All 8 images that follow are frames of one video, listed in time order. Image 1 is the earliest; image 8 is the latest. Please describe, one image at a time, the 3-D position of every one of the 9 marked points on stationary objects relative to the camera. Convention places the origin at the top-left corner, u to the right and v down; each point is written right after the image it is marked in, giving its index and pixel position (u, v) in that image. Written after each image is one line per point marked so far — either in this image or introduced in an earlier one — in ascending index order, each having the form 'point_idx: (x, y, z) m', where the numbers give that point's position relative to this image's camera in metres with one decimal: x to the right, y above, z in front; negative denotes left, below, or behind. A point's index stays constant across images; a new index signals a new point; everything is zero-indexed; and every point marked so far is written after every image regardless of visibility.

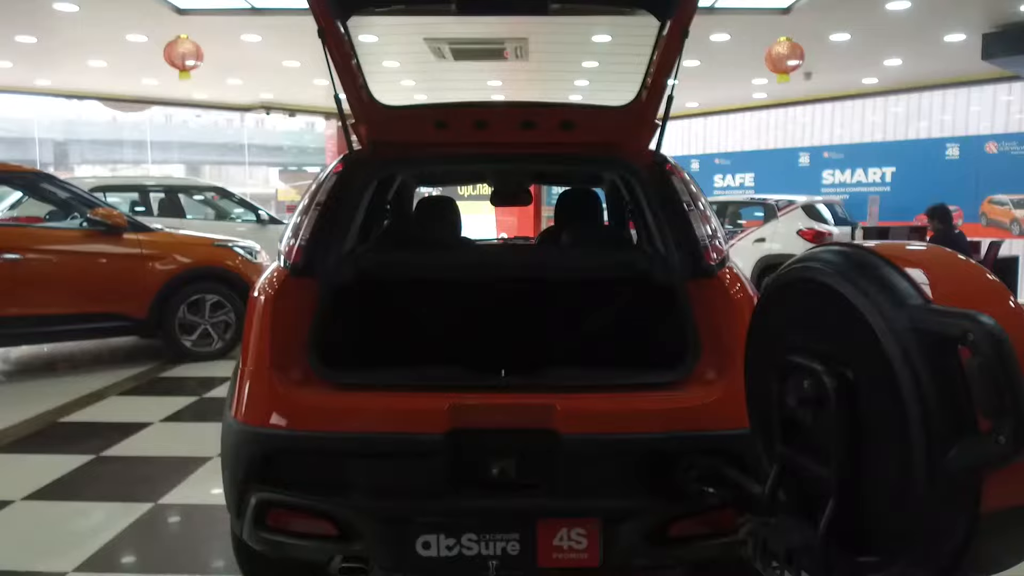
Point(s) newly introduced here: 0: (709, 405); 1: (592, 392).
0: (+0.6, -0.4, +2.3) m
1: (+0.3, -0.3, +2.4) m
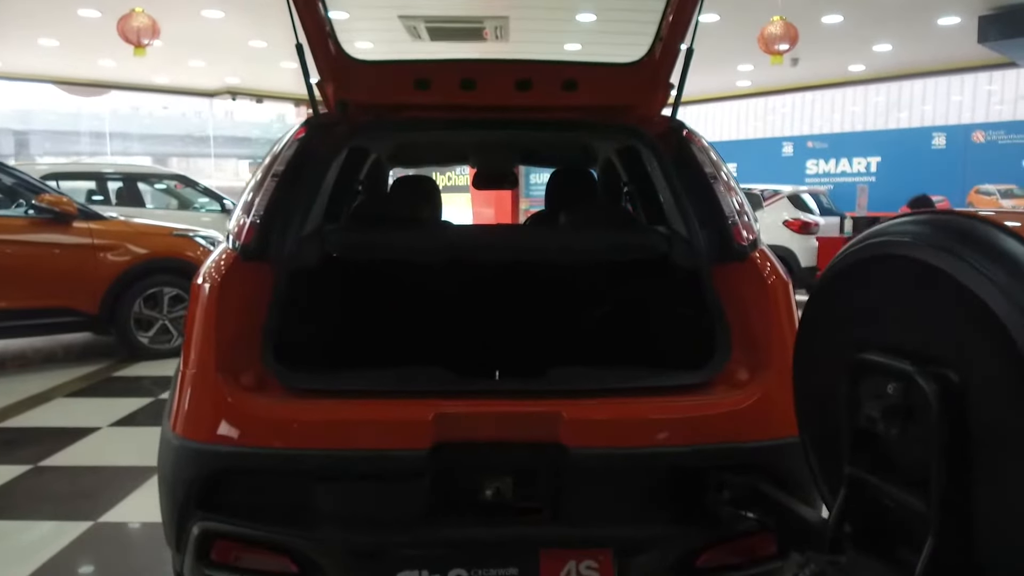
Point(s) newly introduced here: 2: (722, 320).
0: (+0.6, -0.3, +2.0) m
1: (+0.3, -0.3, +2.0) m
2: (+0.6, -0.1, +2.2) m
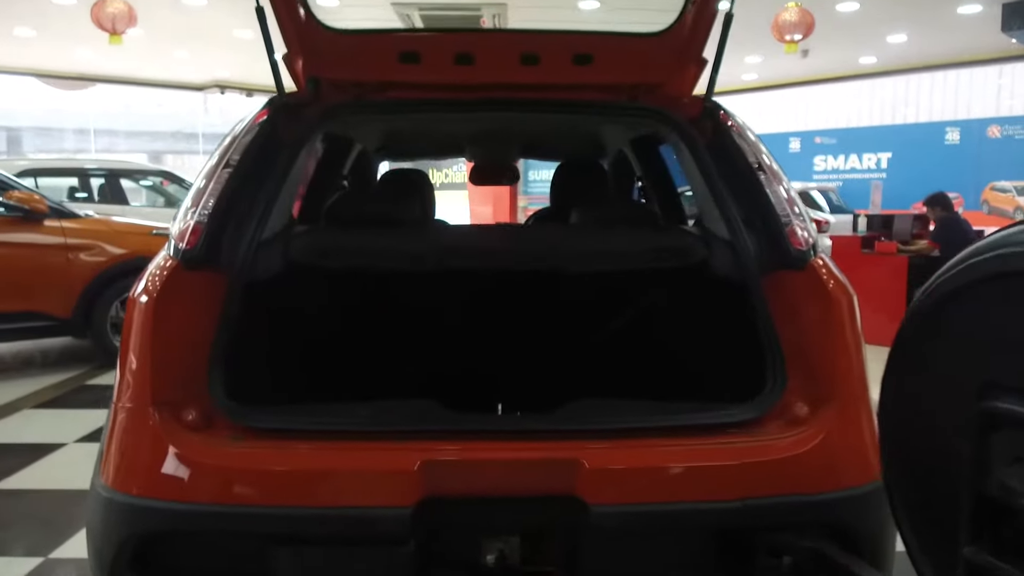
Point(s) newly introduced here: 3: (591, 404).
0: (+0.6, -0.4, +1.6) m
1: (+0.3, -0.3, +1.6) m
2: (+0.6, -0.2, +1.8) m
3: (+0.2, -0.3, +1.7) m
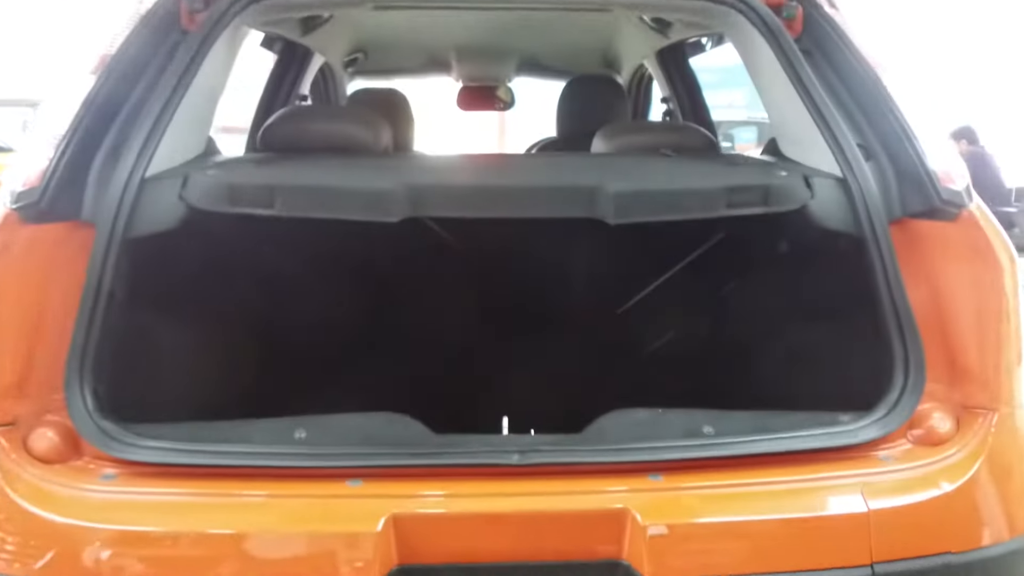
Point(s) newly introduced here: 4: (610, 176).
0: (+0.6, -0.3, +1.1) m
1: (+0.3, -0.3, +1.1) m
2: (+0.6, -0.1, +1.3) m
3: (+0.2, -0.2, +1.2) m
4: (+0.2, +0.2, +1.2) m
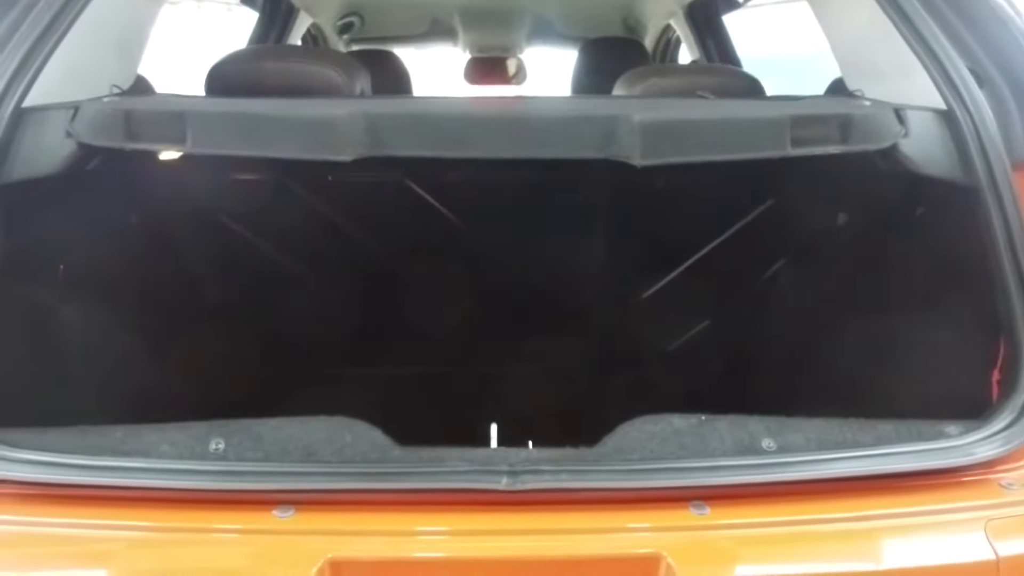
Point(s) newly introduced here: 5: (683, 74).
0: (+0.6, -0.3, +0.8) m
1: (+0.3, -0.2, +0.8) m
2: (+0.6, -0.1, +1.0) m
3: (+0.2, -0.2, +0.9) m
4: (+0.2, +0.2, +1.0) m
5: (+0.3, +0.4, +1.3) m
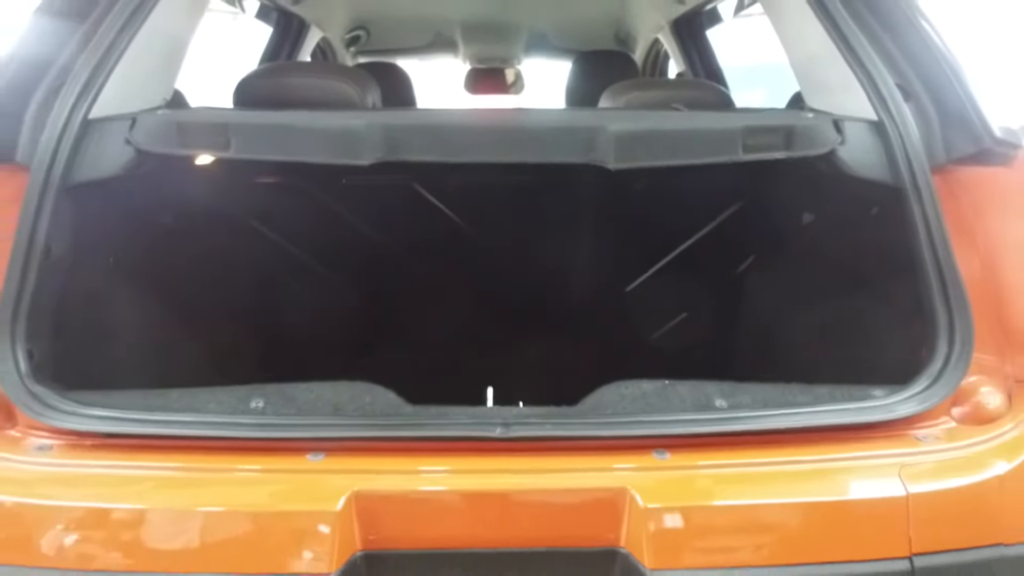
0: (+0.6, -0.2, +0.9) m
1: (+0.3, -0.2, +1.0) m
2: (+0.6, 0.0, +1.2) m
3: (+0.2, -0.1, +1.1) m
4: (+0.1, +0.3, +1.1) m
5: (+0.3, +0.4, +1.5) m
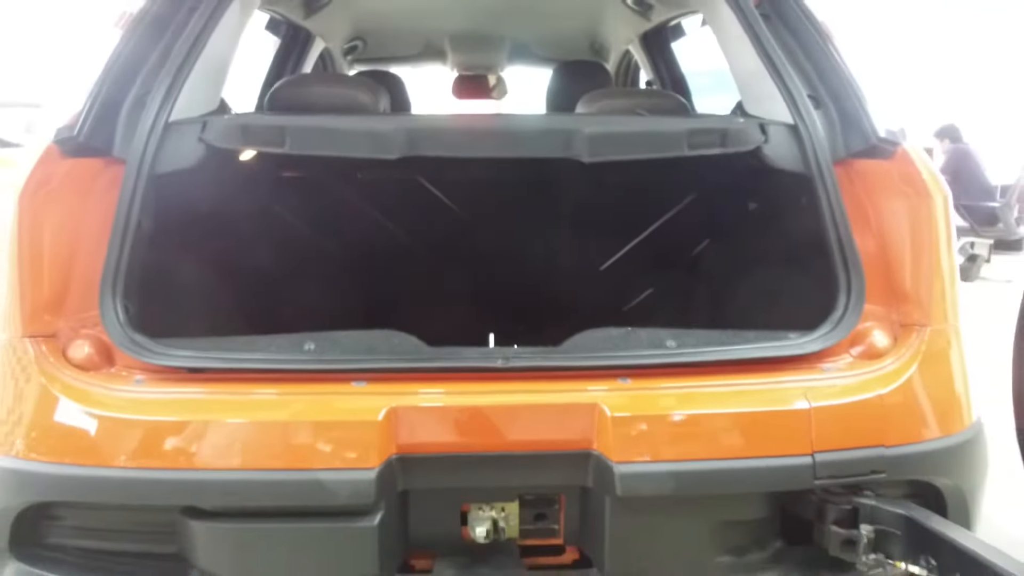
0: (+0.6, -0.2, +1.2) m
1: (+0.3, -0.1, +1.3) m
2: (+0.6, 0.0, +1.5) m
3: (+0.2, -0.1, +1.4) m
4: (+0.1, +0.3, +1.4) m
5: (+0.3, +0.5, +1.8) m
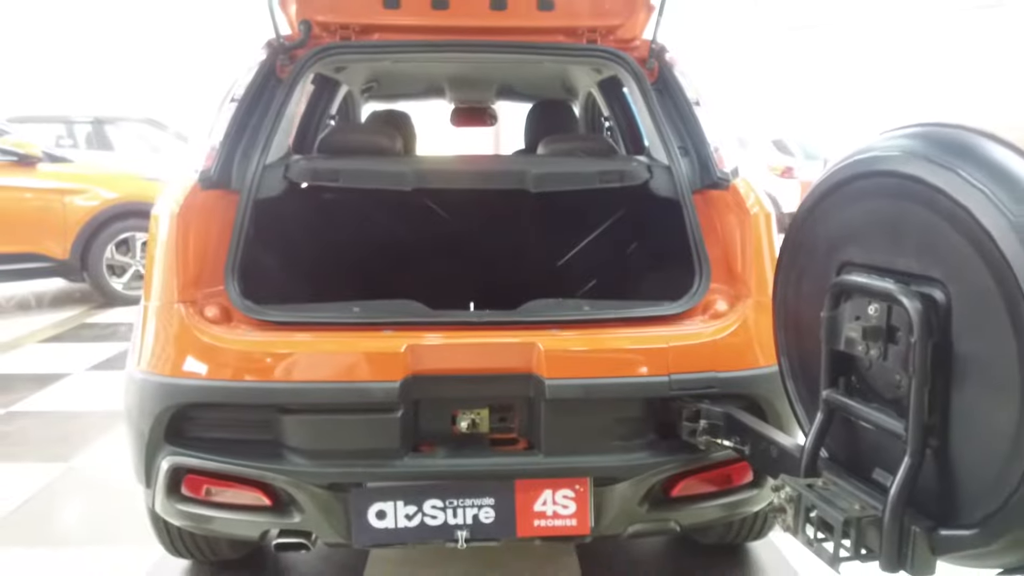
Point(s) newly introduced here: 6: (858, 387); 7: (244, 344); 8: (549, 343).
0: (+0.5, -0.1, +1.9) m
1: (+0.2, -0.1, +2.0) m
2: (+0.5, +0.1, +2.2) m
3: (+0.1, 0.0, +2.1) m
4: (+0.1, +0.3, +2.1) m
5: (+0.2, +0.5, +2.5) m
6: (+0.7, -0.2, +1.4) m
7: (-0.7, -0.1, +1.9) m
8: (+0.1, -0.1, +1.9) m
